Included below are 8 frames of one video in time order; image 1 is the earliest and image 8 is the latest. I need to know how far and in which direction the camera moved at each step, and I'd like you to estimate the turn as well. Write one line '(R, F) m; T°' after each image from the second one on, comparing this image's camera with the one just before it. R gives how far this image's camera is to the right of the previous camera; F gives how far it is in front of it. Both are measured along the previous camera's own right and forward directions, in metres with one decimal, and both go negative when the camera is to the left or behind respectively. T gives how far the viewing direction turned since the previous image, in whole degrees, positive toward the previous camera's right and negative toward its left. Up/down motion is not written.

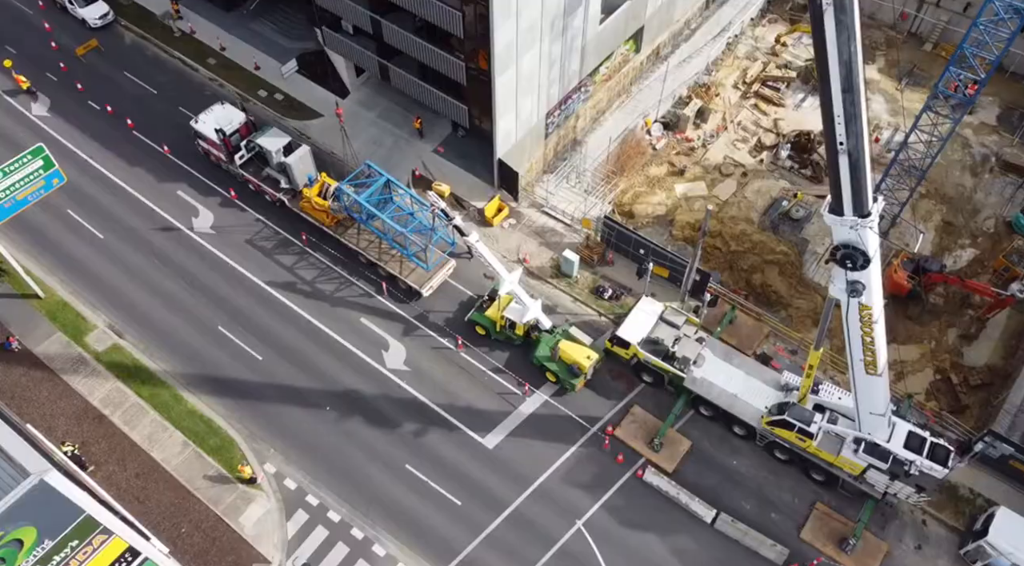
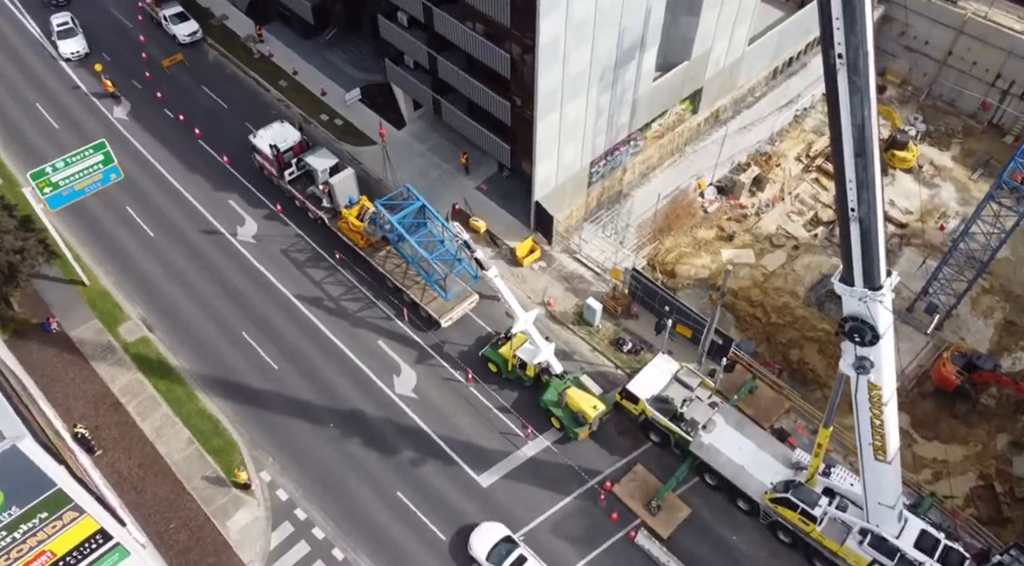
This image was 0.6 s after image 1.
(+3.0, +0.2) m; -6°
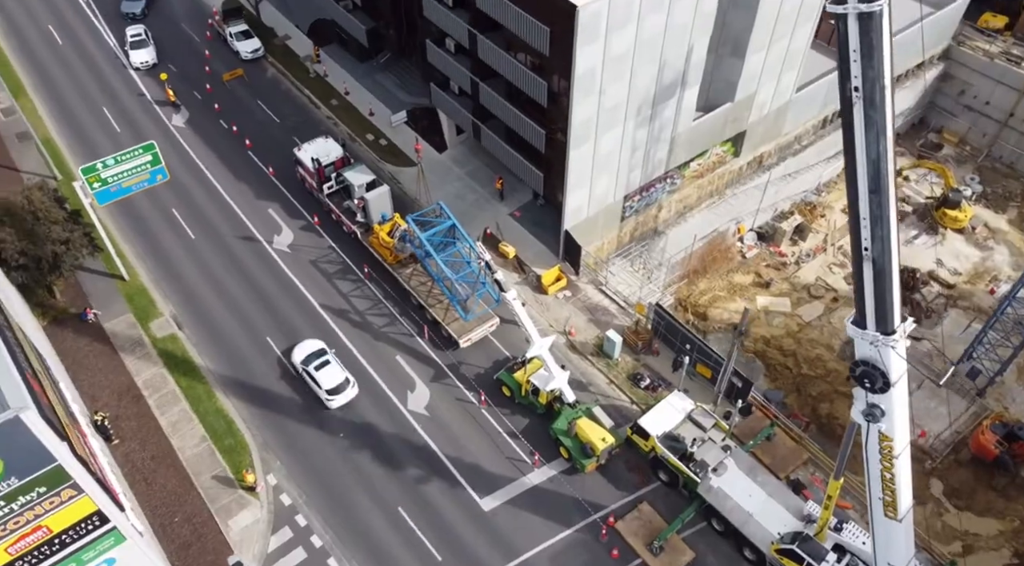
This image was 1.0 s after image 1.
(+1.9, 0.0) m; -4°
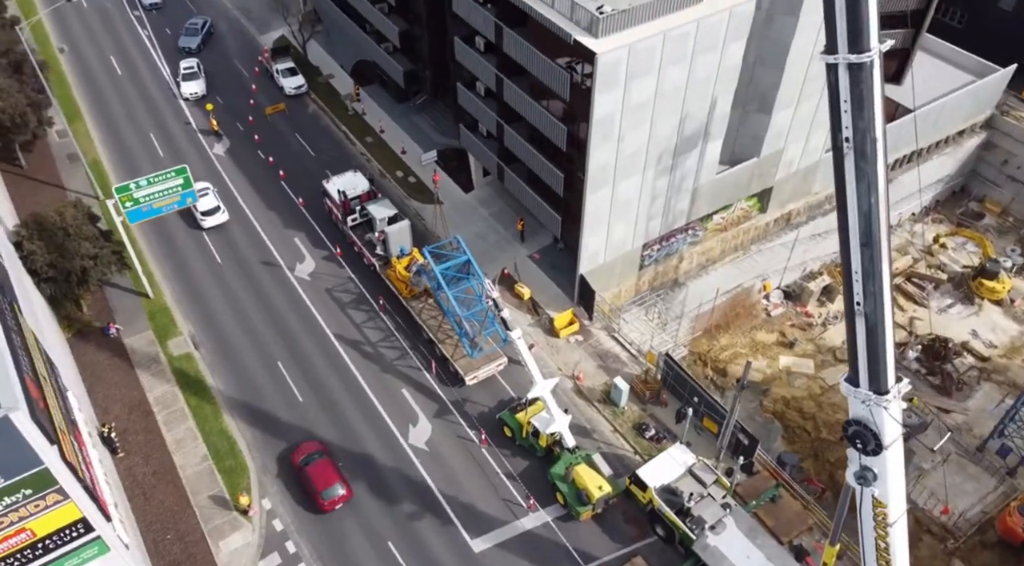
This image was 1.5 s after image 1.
(+2.1, +0.1) m; -4°
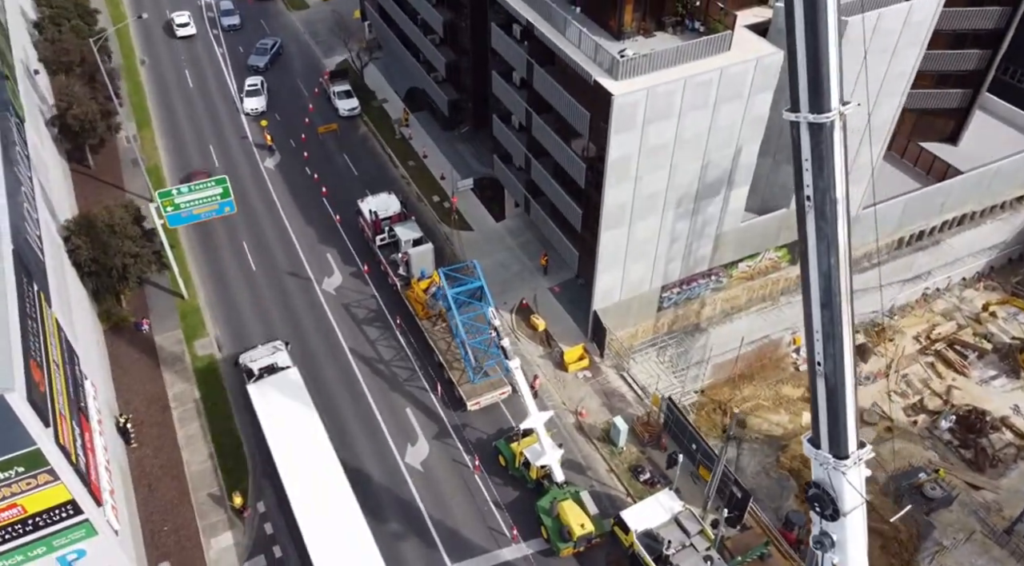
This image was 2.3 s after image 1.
(+3.6, -0.4) m; -6°
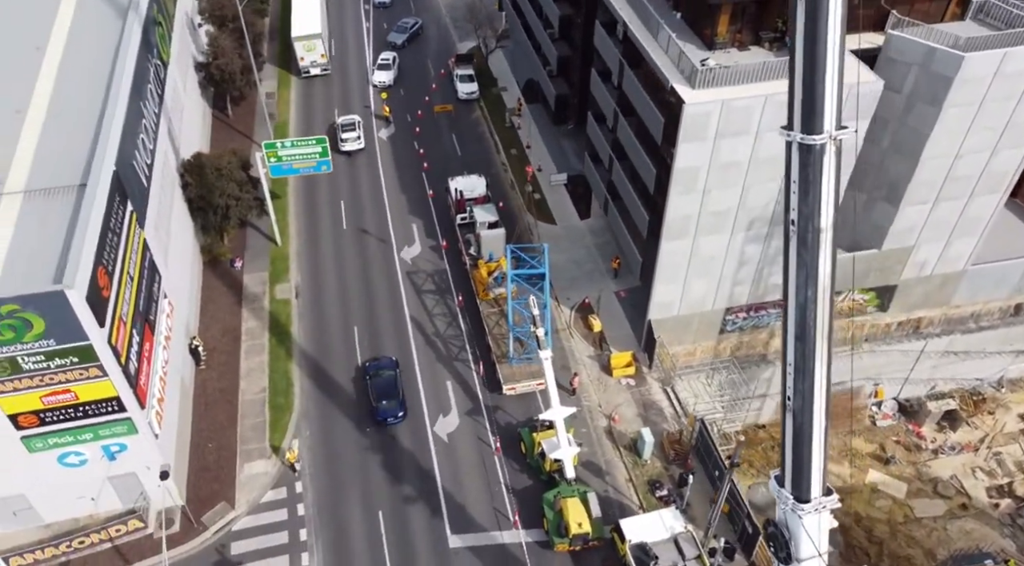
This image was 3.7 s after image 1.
(+5.6, -0.1) m; -11°
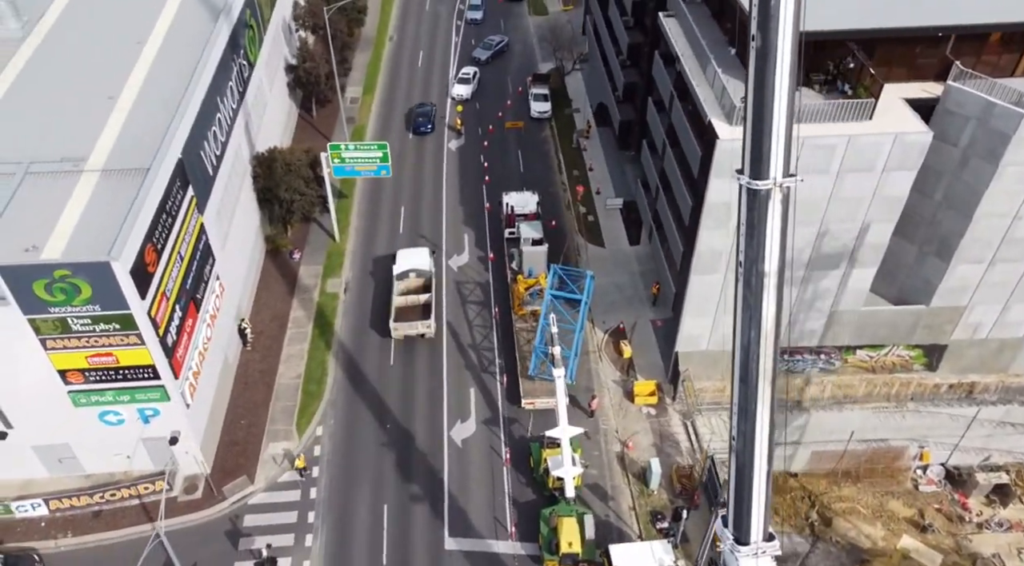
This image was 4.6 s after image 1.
(+4.3, -0.6) m; -8°
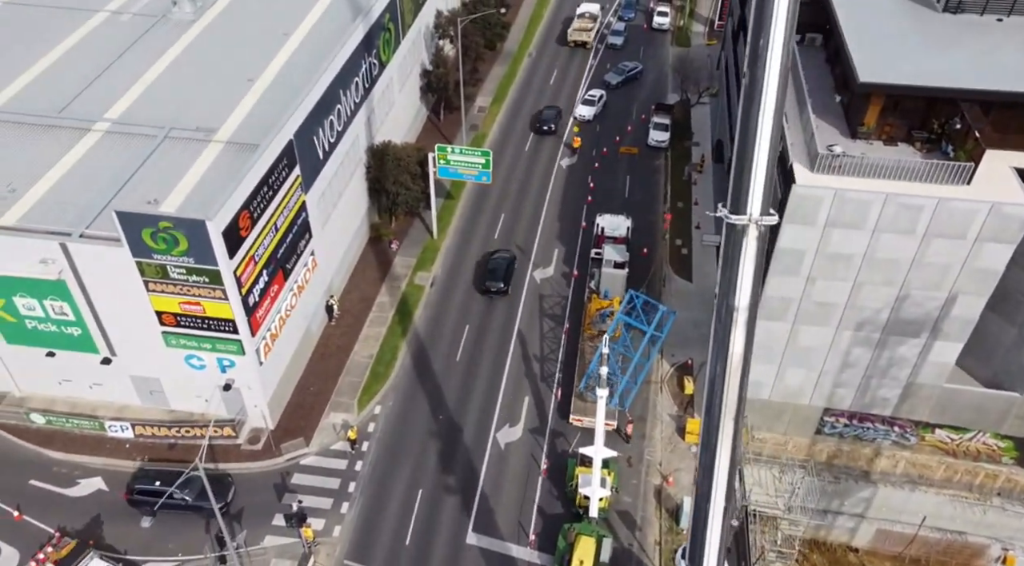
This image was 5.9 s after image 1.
(+4.8, -0.4) m; -11°
